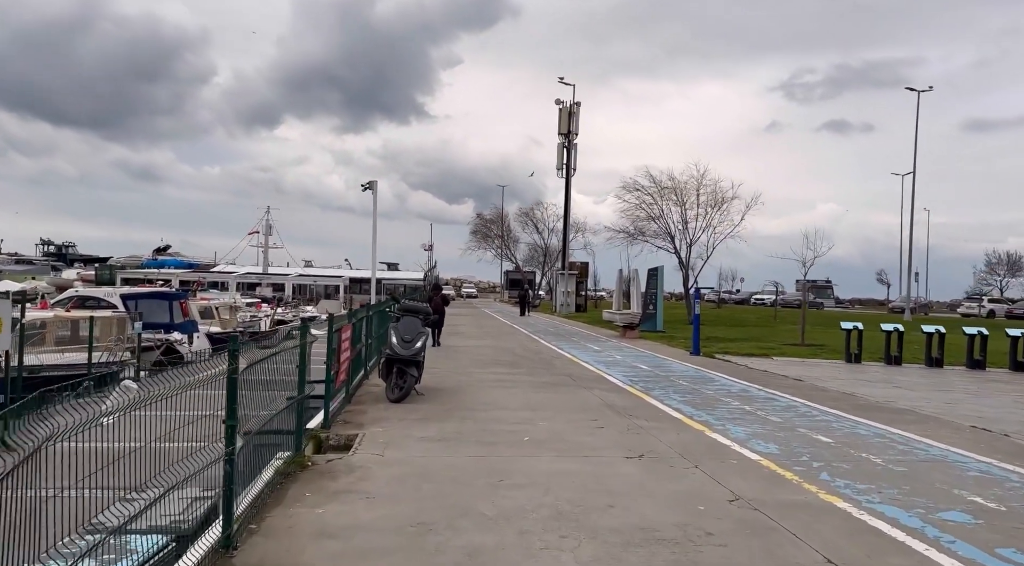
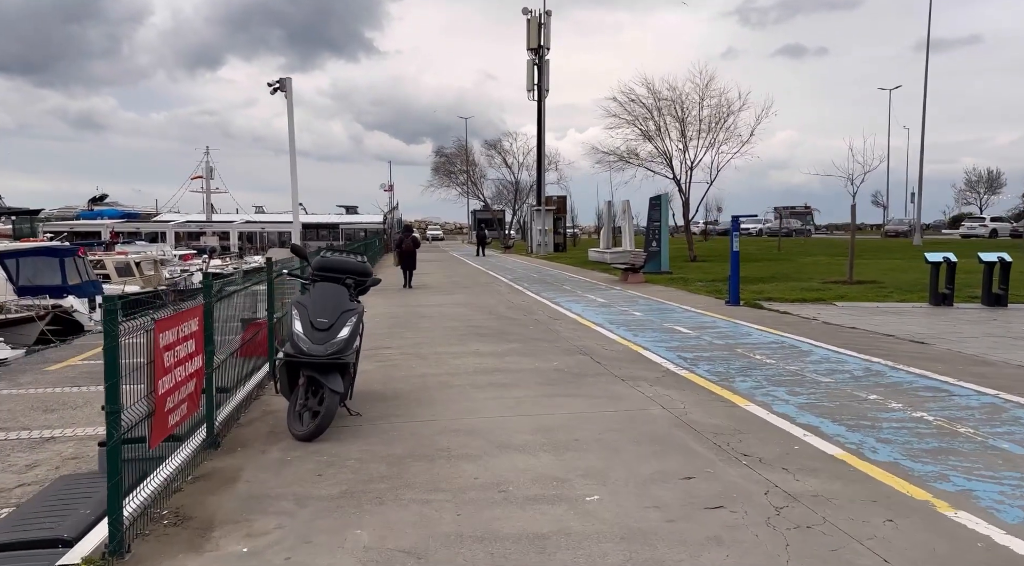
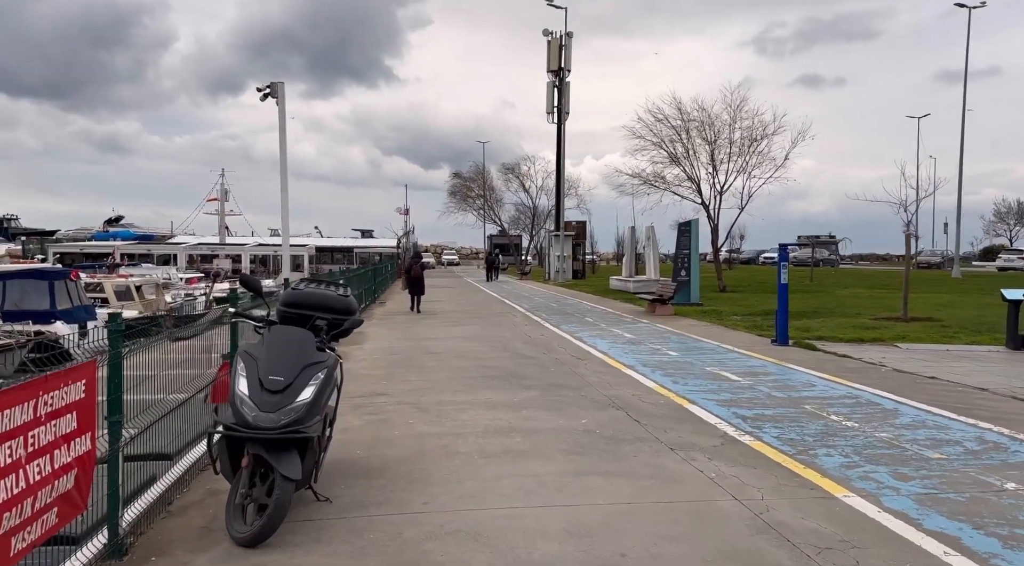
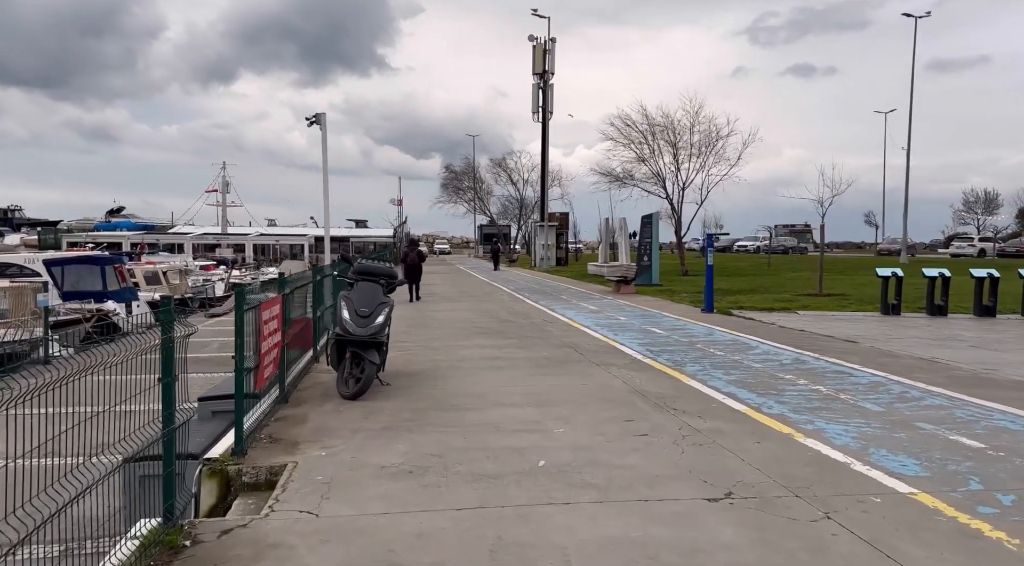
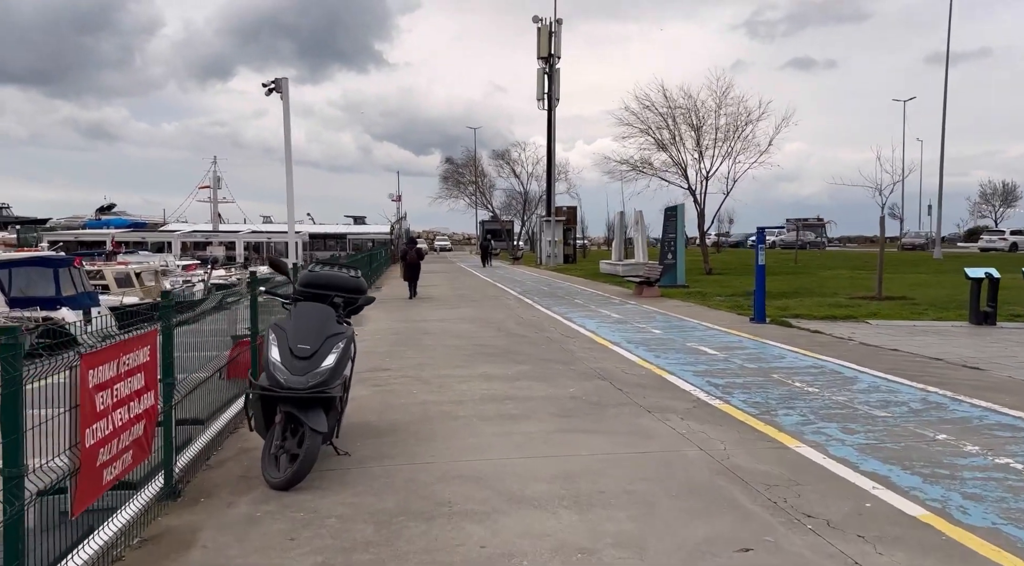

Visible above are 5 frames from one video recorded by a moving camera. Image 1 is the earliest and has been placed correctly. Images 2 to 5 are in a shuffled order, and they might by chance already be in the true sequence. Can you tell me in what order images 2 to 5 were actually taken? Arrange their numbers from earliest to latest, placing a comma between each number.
4, 2, 5, 3
